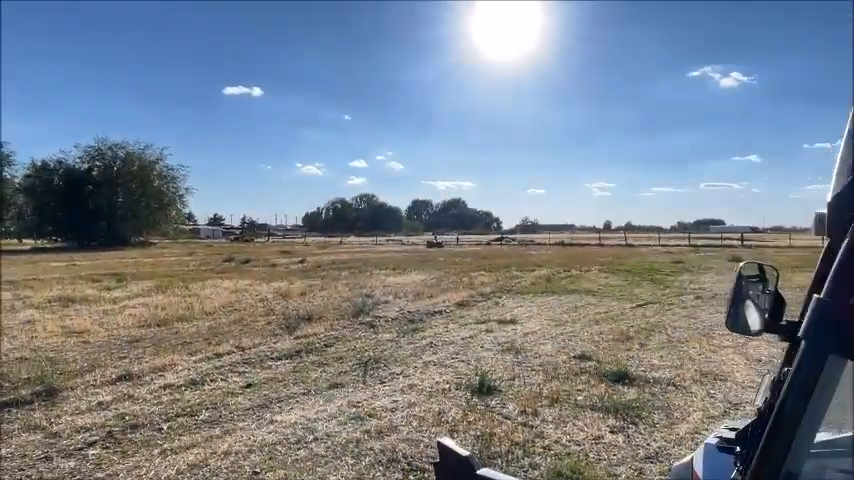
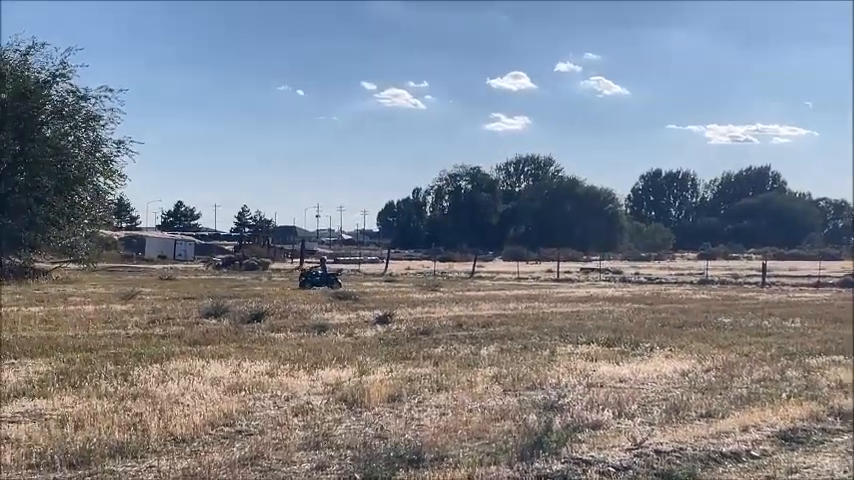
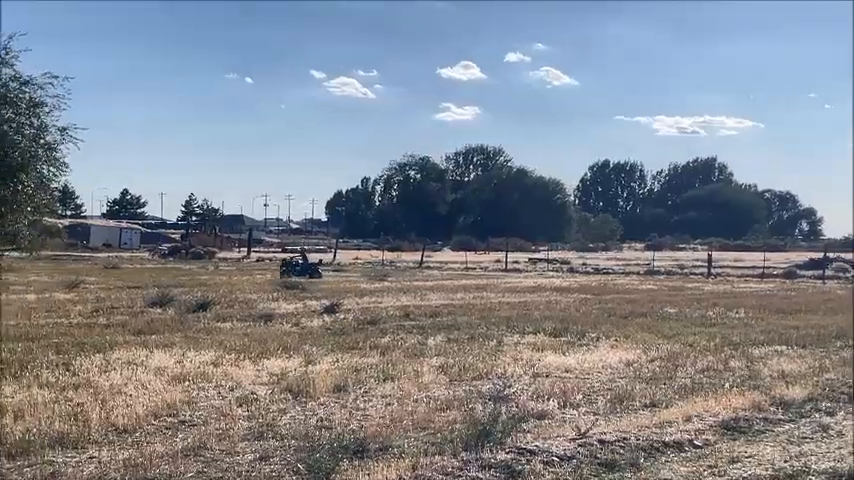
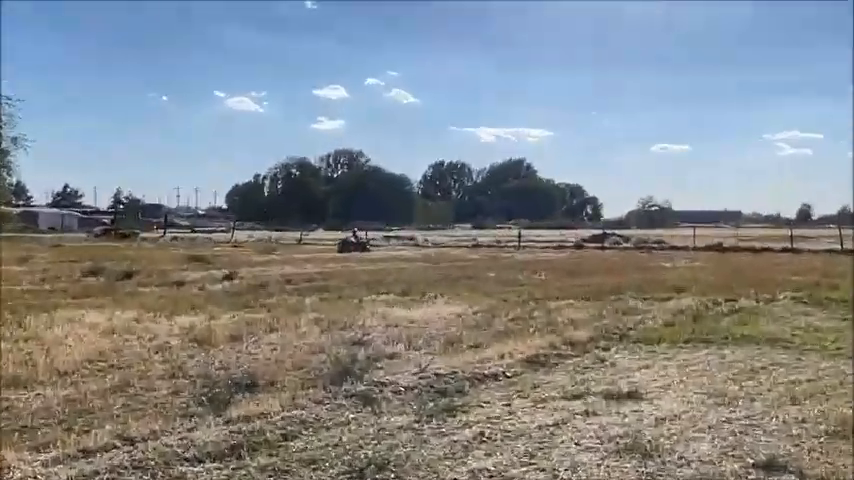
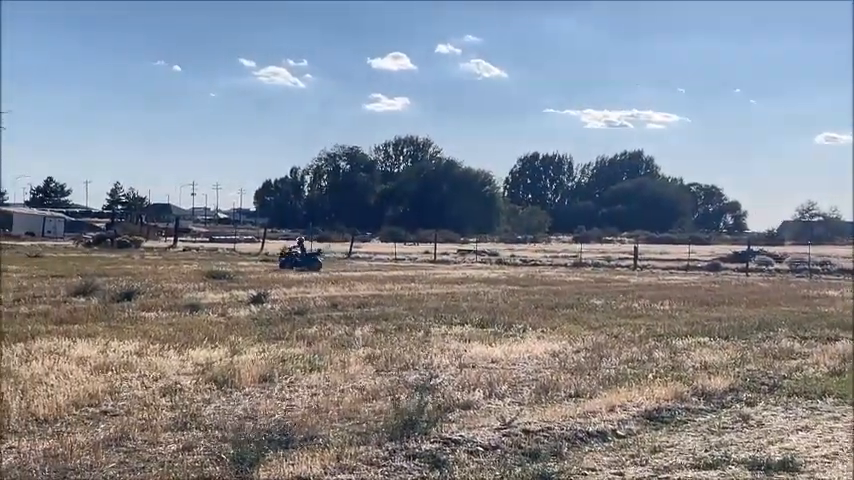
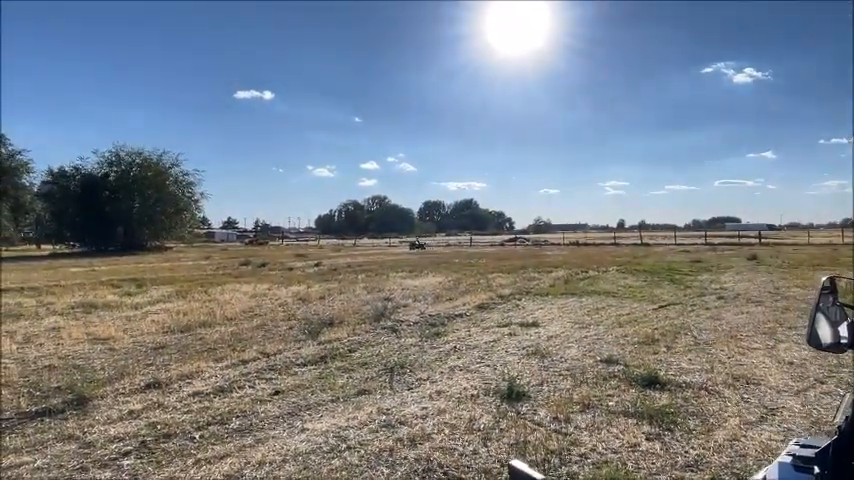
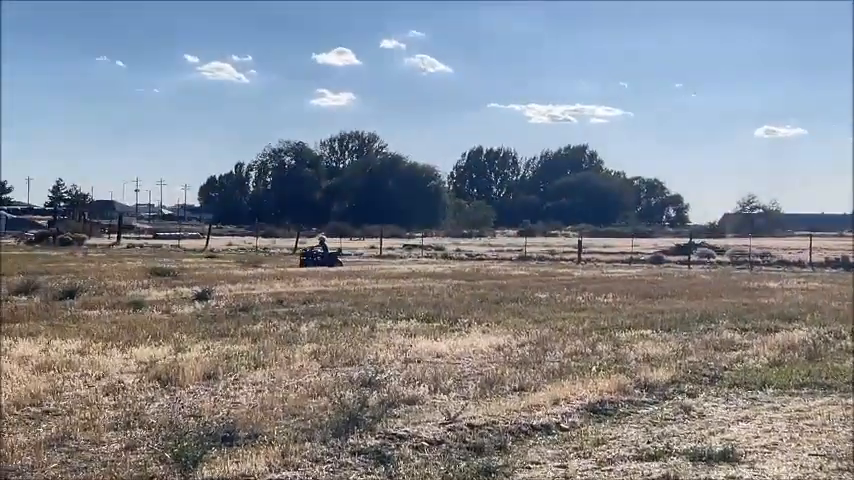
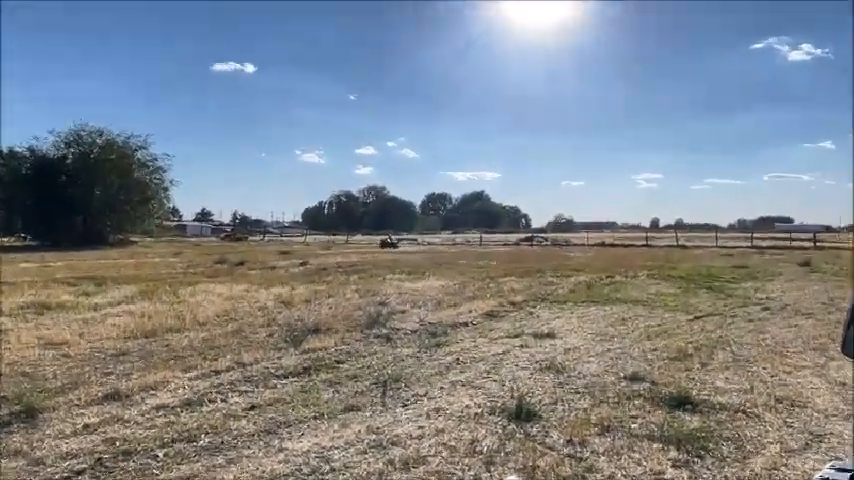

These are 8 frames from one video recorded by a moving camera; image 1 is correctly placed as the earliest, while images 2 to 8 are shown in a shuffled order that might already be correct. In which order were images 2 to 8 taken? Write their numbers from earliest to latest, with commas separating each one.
6, 8, 4, 7, 5, 3, 2
